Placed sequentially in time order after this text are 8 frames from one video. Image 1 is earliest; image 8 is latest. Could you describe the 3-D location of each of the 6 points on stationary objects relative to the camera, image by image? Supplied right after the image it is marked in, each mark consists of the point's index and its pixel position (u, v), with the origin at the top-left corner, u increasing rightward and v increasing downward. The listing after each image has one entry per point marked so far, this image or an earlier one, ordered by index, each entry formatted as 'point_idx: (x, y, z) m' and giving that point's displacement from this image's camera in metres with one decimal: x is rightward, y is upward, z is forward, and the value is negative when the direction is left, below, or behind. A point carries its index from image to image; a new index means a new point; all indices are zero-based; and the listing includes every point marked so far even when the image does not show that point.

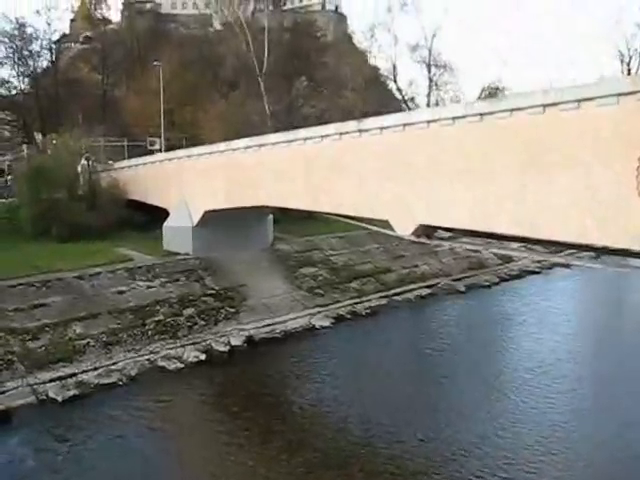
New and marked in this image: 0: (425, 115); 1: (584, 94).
0: (+2.4, +2.8, +14.6) m
1: (+4.9, +2.7, +11.9) m
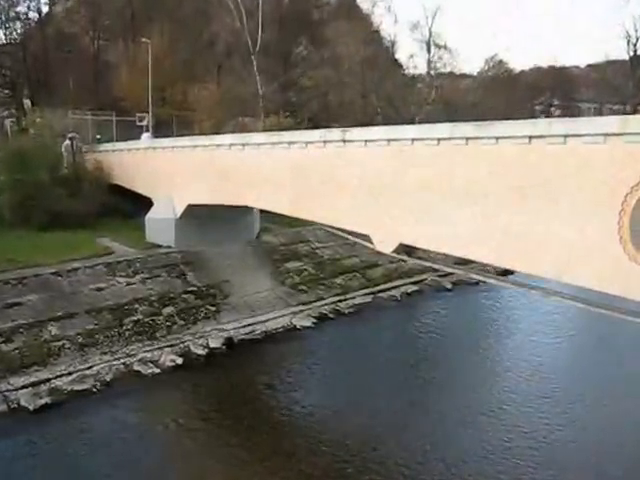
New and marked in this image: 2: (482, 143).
0: (+2.0, +2.3, +14.0) m
1: (+4.4, +2.0, +11.3) m
2: (+3.2, +1.9, +12.8) m
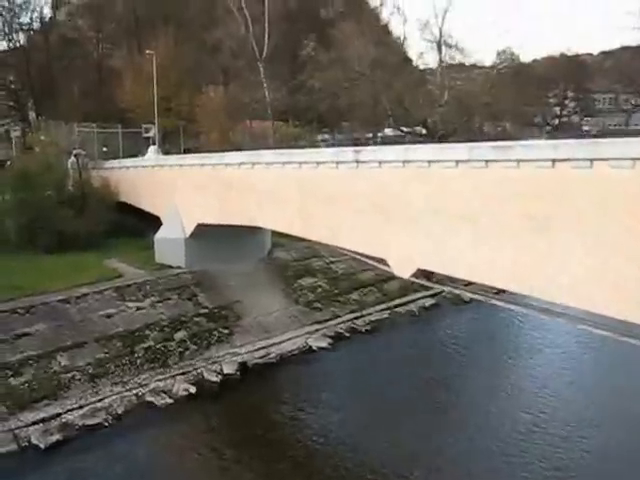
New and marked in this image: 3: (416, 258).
0: (+2.3, +1.8, +13.4) m
1: (+4.6, +1.4, +10.6) m
2: (+3.5, +1.4, +12.1) m
3: (+2.1, -0.4, +14.0) m
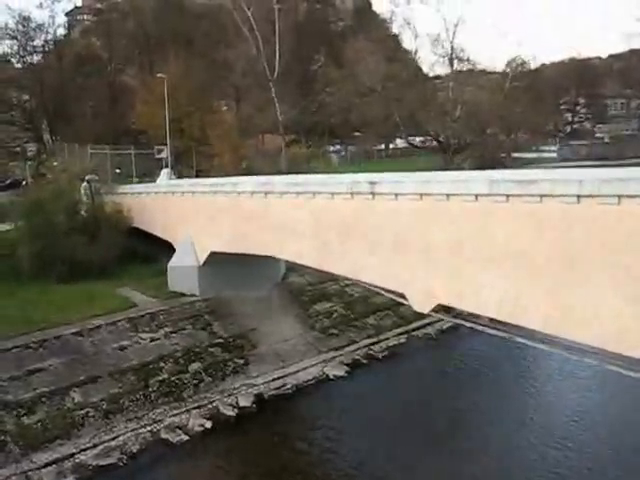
0: (+2.5, +1.0, +13.0) m
1: (+4.9, +0.8, +10.1) m
2: (+3.7, +0.7, +11.7) m
3: (+2.4, -1.1, +13.6) m
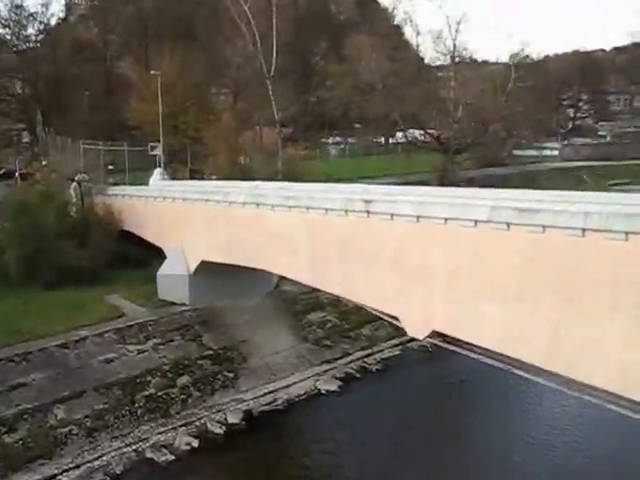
0: (+2.4, +0.5, +12.4) m
1: (+4.7, +0.2, +9.6) m
2: (+3.6, +0.1, +11.1) m
3: (+2.2, -1.6, +13.0) m
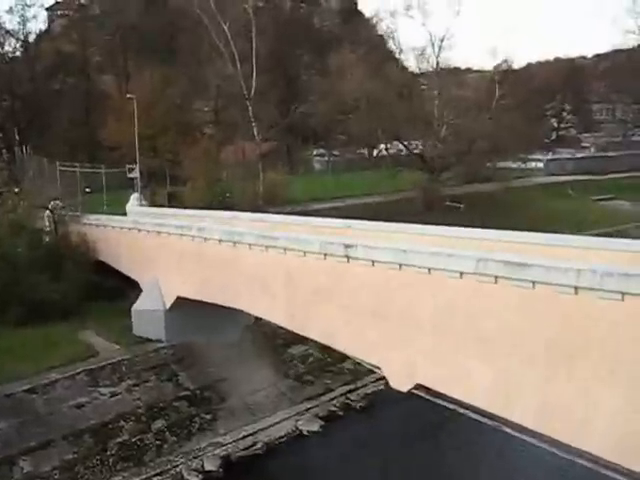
0: (+1.9, -0.4, +11.7) m
1: (+4.3, -0.7, +9.0) m
2: (+3.2, -0.8, +10.5) m
3: (+1.8, -2.5, +12.4) m
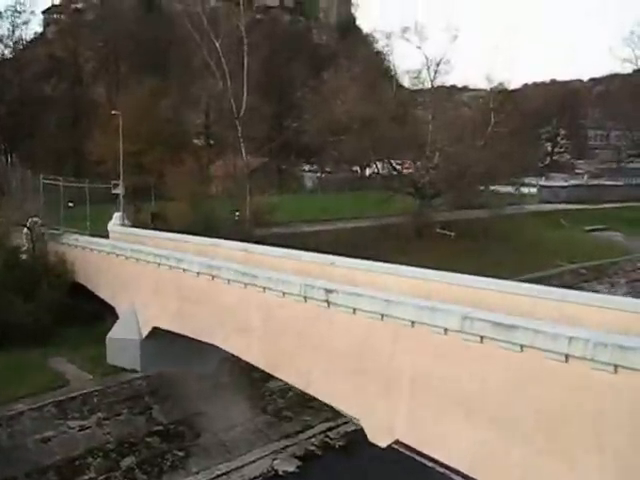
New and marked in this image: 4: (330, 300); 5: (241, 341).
0: (+1.5, -1.3, +11.2) m
1: (+4.0, -1.7, +8.4) m
2: (+2.8, -1.7, +9.9) m
3: (+1.3, -3.4, +11.8) m
4: (+0.2, -1.2, +12.8) m
5: (-1.9, -2.4, +15.2) m
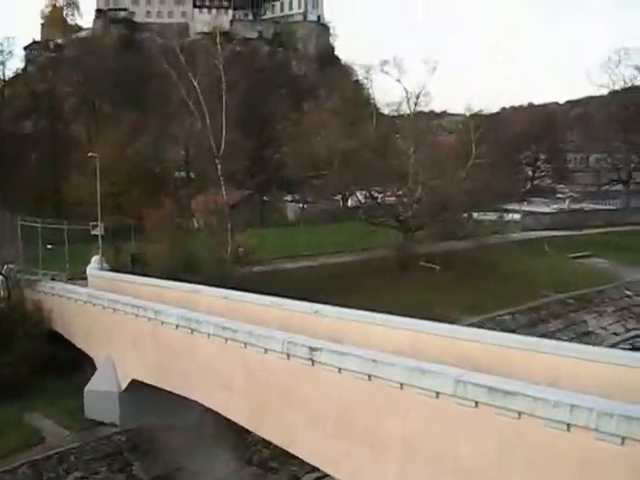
0: (+1.3, -2.3, +10.8) m
1: (+3.7, -2.5, +8.1) m
2: (+2.5, -2.6, +9.5) m
3: (+1.1, -4.4, +11.3) m
4: (-0.1, -2.3, +12.4) m
5: (-2.2, -3.5, +14.7) m
